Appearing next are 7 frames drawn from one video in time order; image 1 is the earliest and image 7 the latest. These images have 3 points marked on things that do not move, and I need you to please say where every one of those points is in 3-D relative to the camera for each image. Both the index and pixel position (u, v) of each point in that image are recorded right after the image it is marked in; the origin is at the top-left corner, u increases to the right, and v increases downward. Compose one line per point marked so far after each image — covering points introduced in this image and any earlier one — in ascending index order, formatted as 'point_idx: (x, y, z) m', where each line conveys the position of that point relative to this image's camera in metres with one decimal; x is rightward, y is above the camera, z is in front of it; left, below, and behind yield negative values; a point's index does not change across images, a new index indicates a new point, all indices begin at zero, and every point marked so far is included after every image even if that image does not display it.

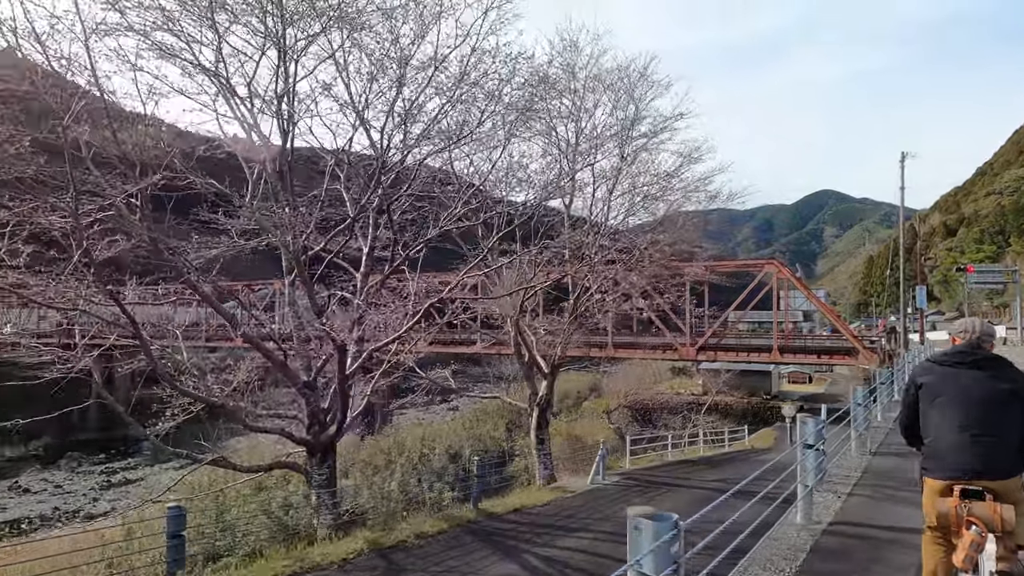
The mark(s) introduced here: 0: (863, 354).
0: (+9.9, -1.9, +18.4) m
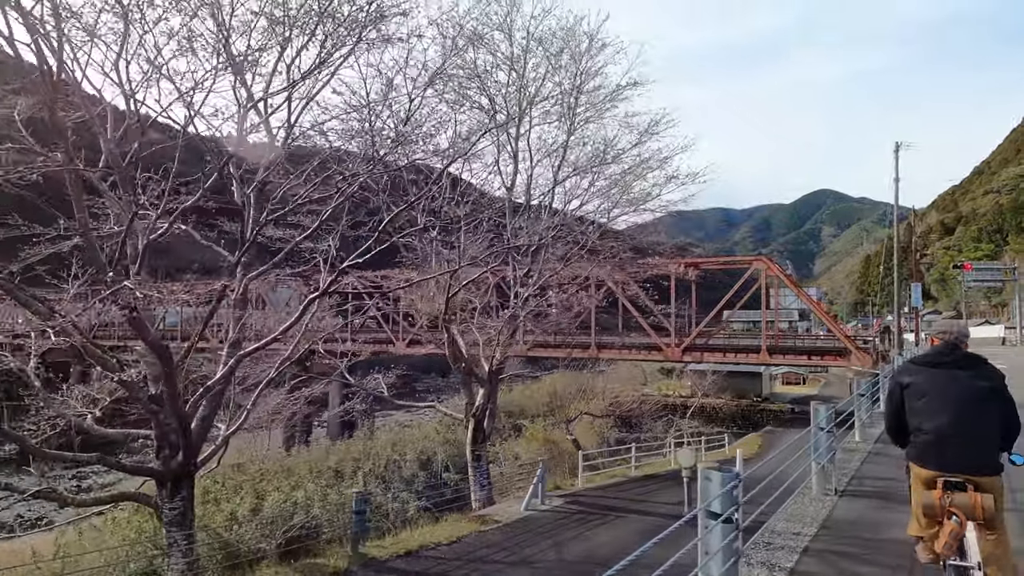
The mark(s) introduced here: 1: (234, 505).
0: (+9.2, -1.8, +17.5) m
1: (-5.2, -4.1, +12.2) m
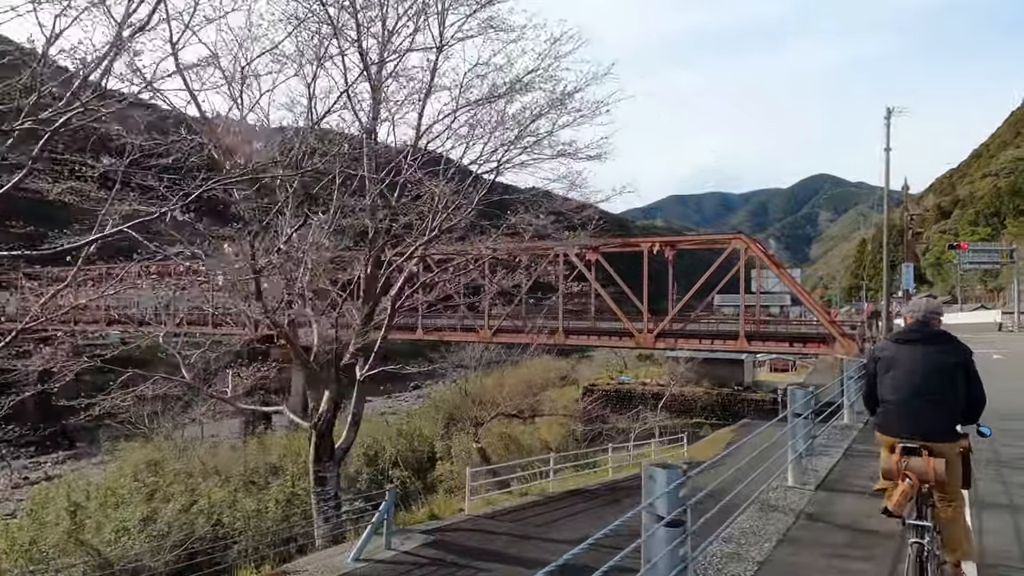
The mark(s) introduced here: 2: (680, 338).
0: (+8.1, -1.3, +16.1) m
1: (-6.3, -3.7, +10.8) m
2: (+4.7, -1.4, +18.3) m
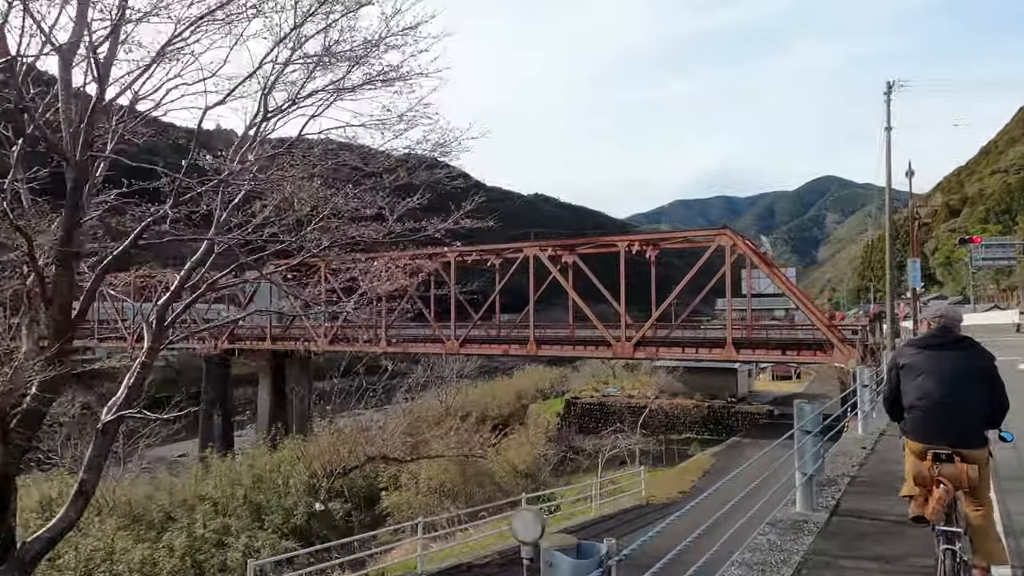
0: (+7.2, -1.3, +14.3) m
1: (-7.3, -3.9, +9.1) m
2: (+3.8, -1.5, +16.5) m
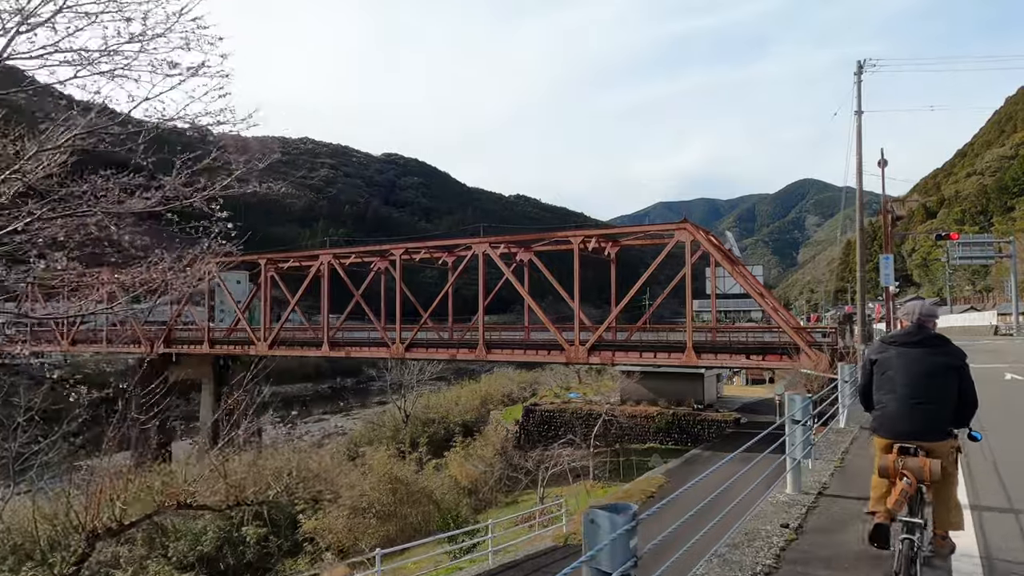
0: (+5.9, -1.3, +13.1) m
1: (-8.4, -3.8, +7.5) m
2: (+2.5, -1.5, +15.2) m
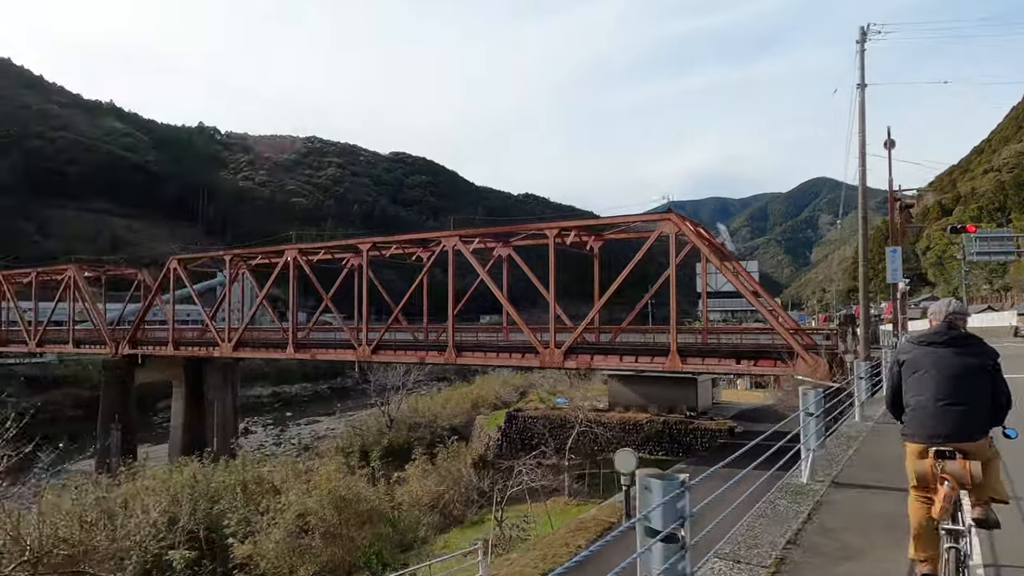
0: (+5.2, -1.3, +11.7) m
1: (-9.2, -3.8, +6.4) m
2: (+1.8, -1.4, +13.9) m
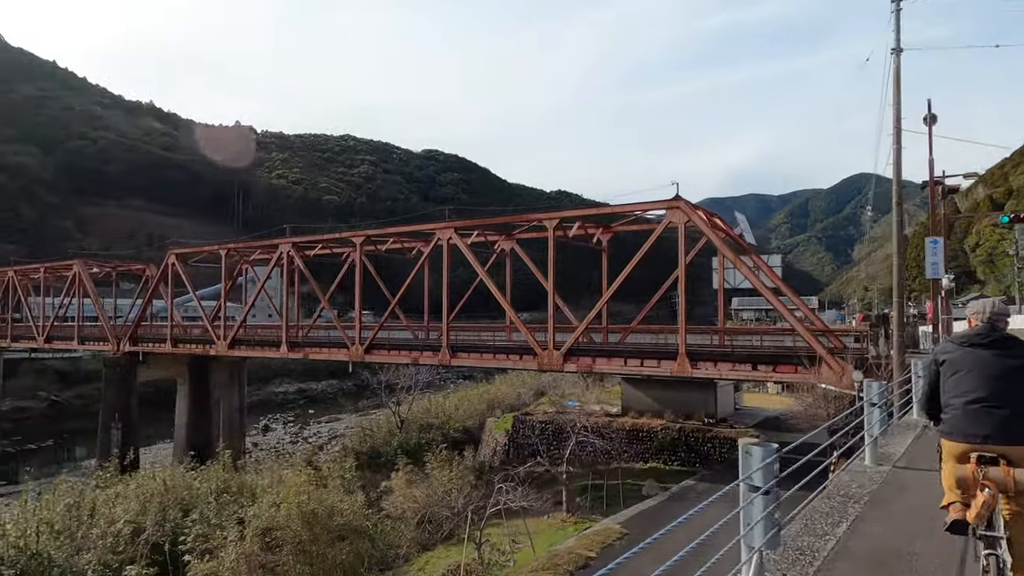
0: (+5.0, -1.2, +10.3) m
1: (-9.7, -3.7, +5.8) m
2: (+1.7, -1.3, +12.7) m
